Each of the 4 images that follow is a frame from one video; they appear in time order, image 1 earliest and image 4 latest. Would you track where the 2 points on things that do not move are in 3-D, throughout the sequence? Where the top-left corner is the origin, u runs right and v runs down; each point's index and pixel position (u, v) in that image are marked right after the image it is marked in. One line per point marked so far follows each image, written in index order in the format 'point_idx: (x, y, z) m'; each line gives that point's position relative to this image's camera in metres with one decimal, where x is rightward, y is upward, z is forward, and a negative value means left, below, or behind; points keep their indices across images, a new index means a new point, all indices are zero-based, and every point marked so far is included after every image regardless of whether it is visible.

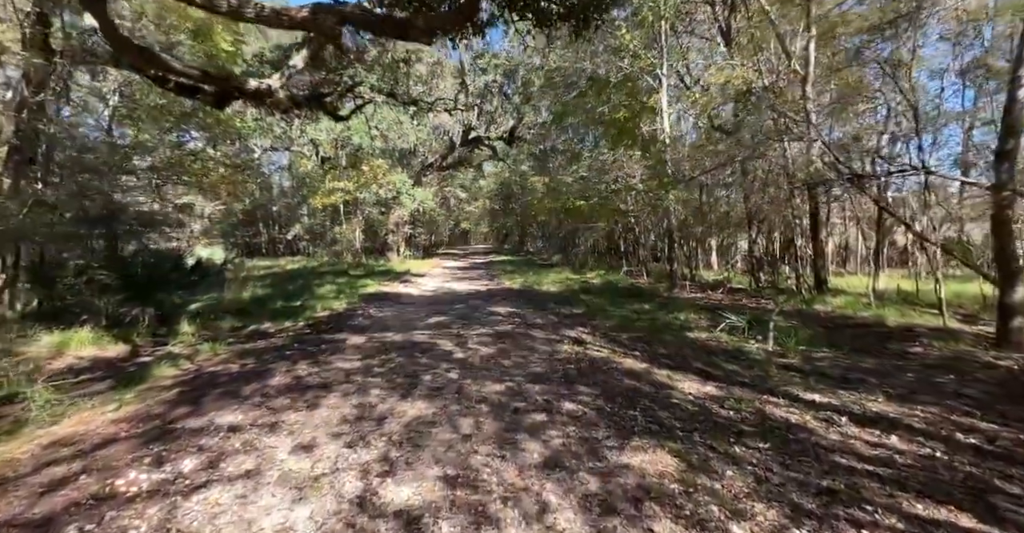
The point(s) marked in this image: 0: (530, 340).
0: (+0.2, -1.0, +6.0) m
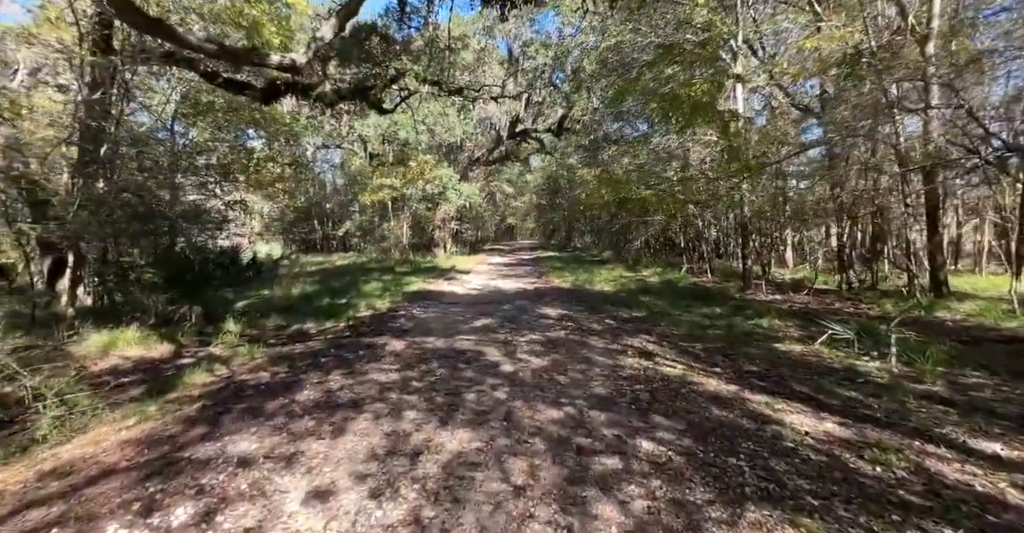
0: (+0.9, -1.0, +5.3) m
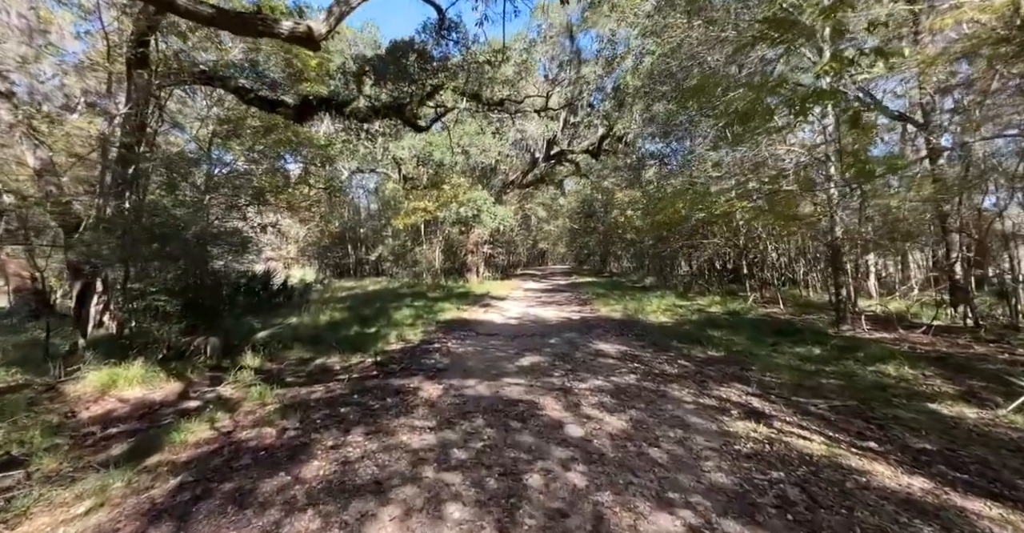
0: (+1.5, -1.3, +4.1) m
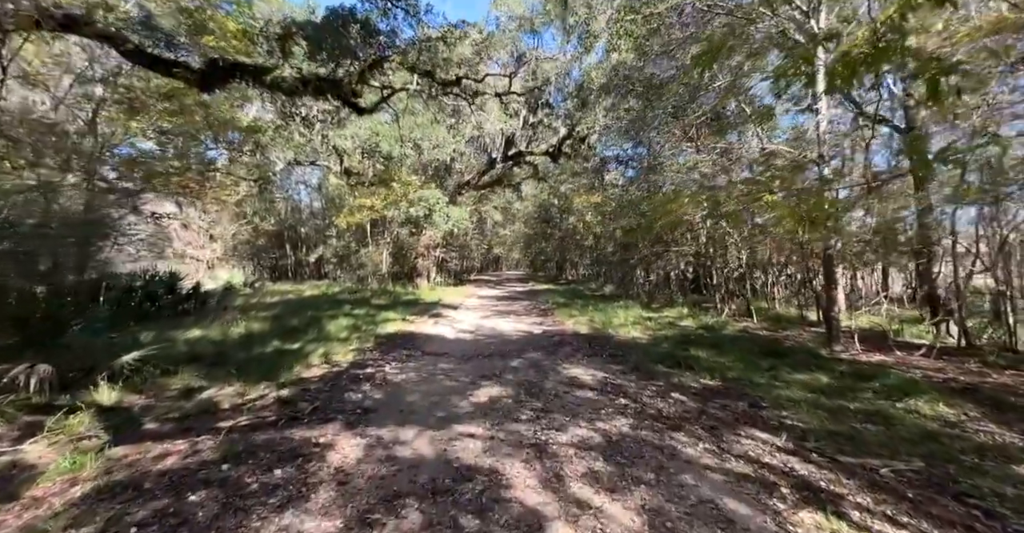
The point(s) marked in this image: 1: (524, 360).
0: (+1.2, -1.4, +2.9) m
1: (+0.2, -1.4, +6.4) m
